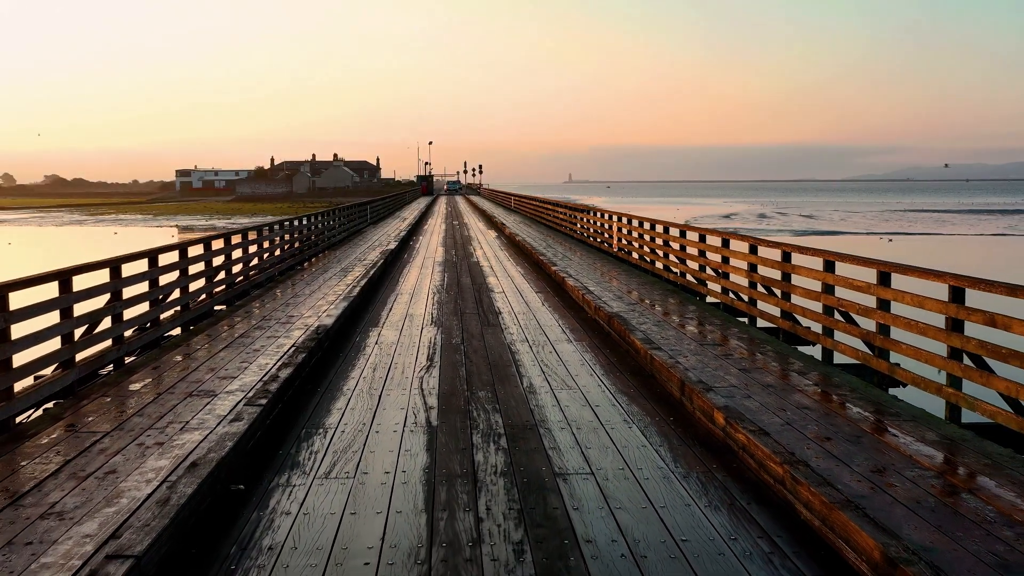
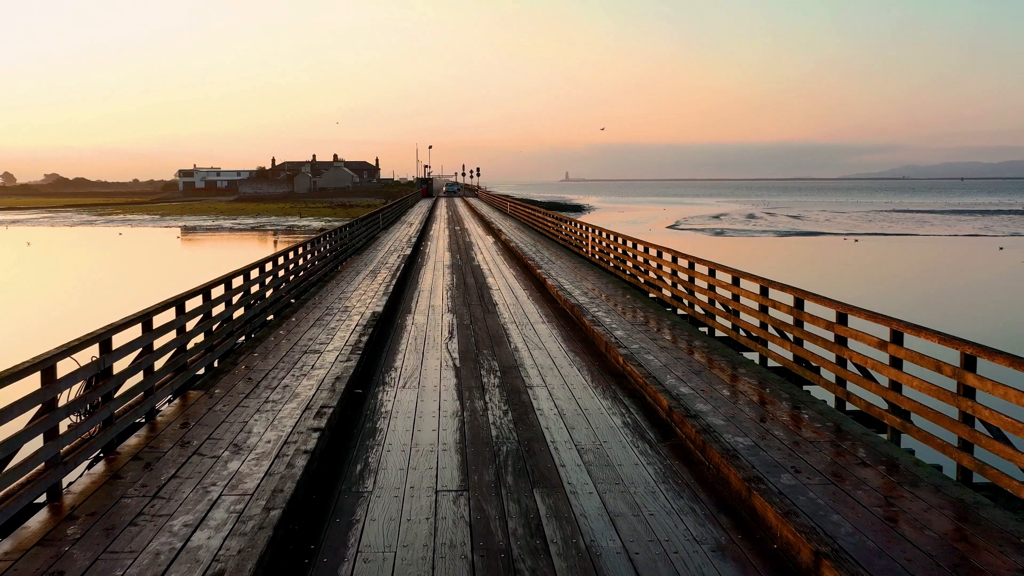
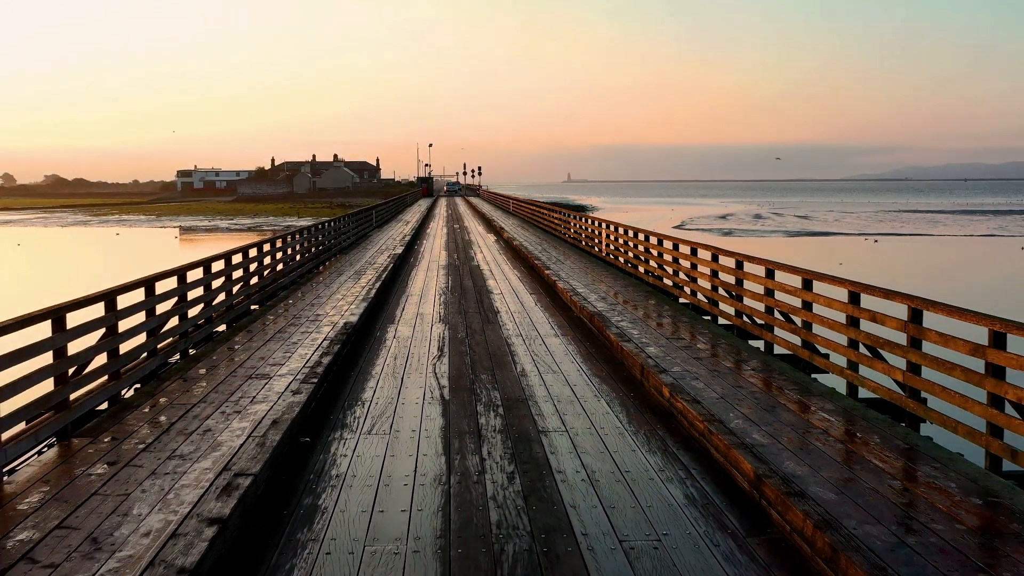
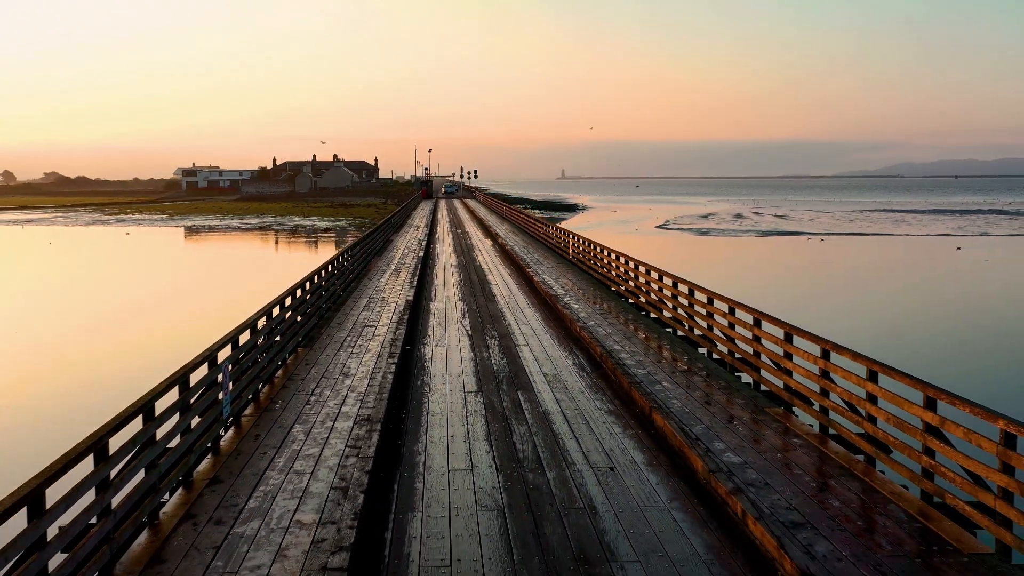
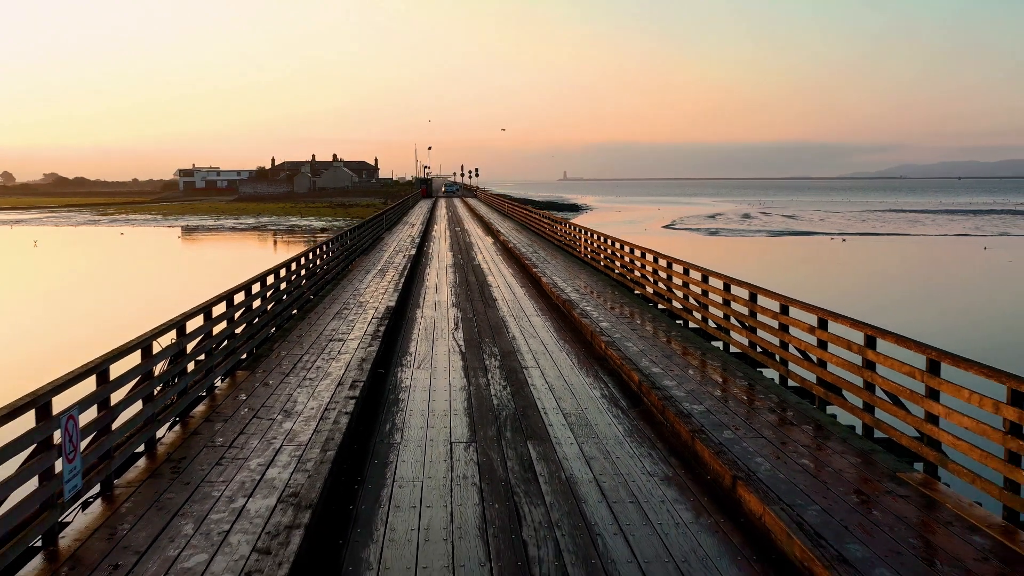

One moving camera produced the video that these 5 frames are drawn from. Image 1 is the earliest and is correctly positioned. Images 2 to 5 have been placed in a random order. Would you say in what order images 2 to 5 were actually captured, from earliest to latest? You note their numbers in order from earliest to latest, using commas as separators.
3, 2, 5, 4
